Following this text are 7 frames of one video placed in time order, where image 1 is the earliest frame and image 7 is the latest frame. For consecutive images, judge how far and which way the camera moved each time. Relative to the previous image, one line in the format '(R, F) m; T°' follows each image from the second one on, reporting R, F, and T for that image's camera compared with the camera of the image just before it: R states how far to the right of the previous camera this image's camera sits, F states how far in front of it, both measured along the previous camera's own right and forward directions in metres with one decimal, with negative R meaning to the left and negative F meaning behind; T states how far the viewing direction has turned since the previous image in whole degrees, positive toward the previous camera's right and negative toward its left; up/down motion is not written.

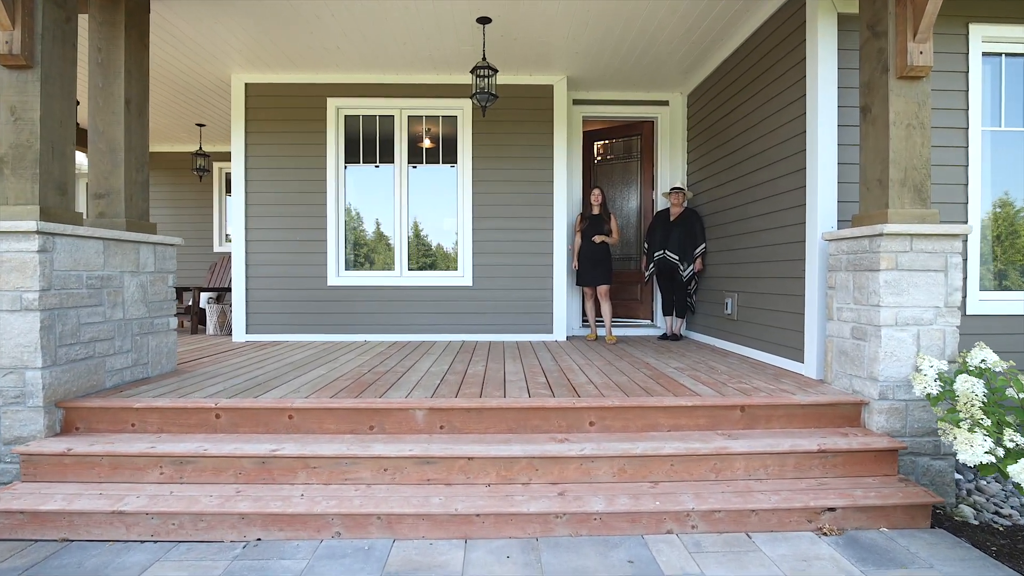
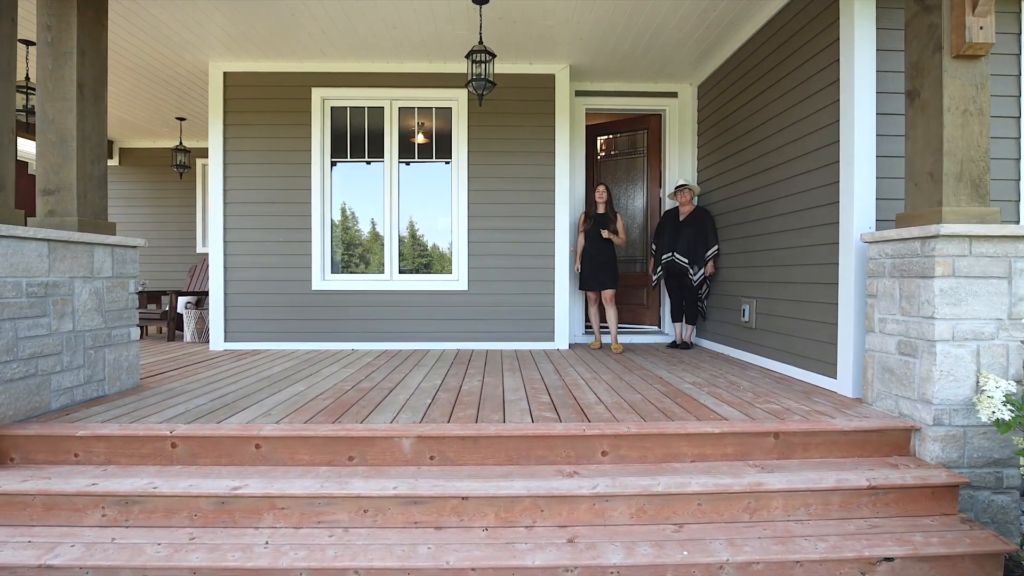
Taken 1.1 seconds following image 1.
(0.0, +0.4) m; 0°
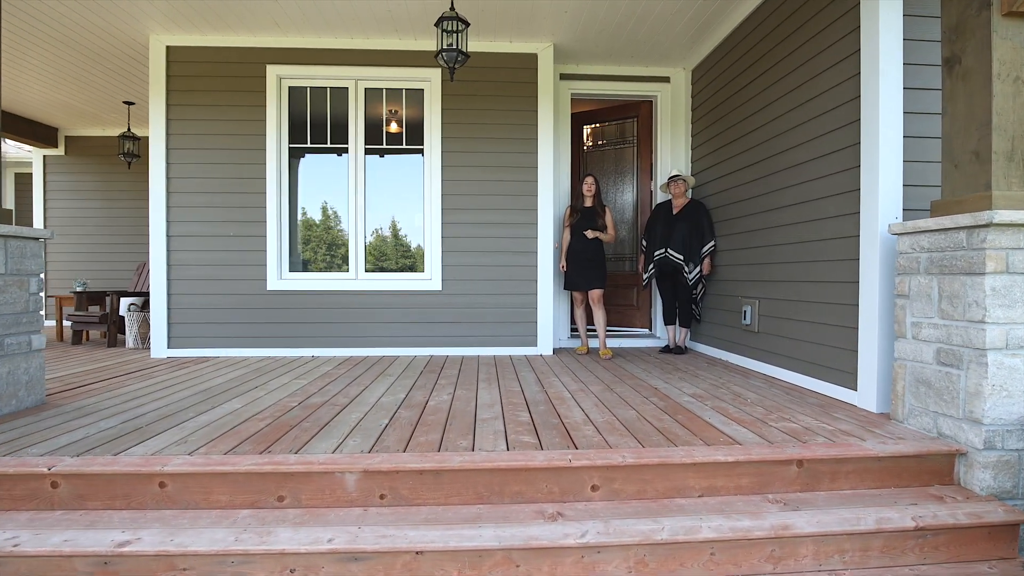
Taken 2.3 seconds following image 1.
(+0.1, +0.5) m; +2°
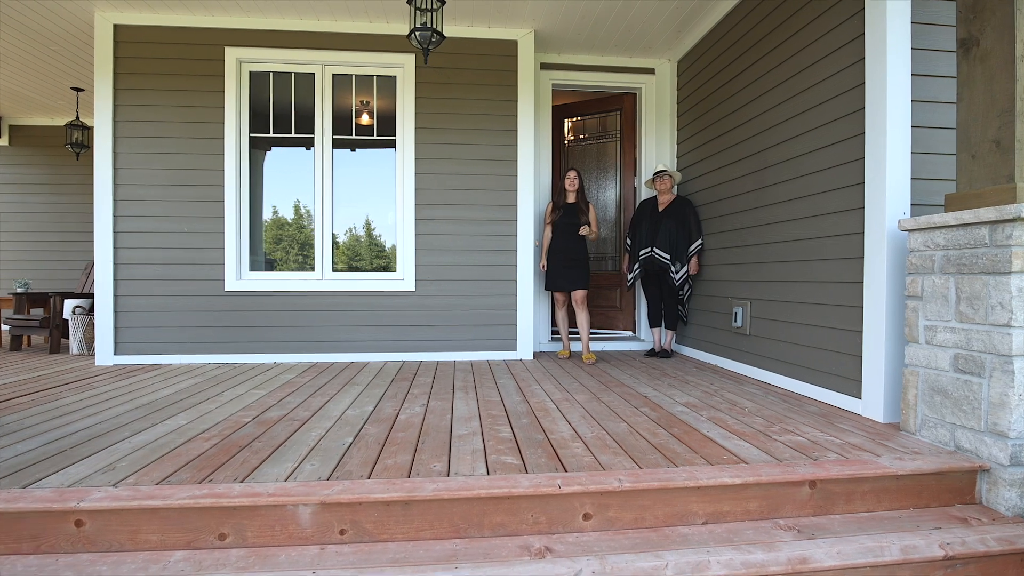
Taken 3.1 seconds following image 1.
(0.0, +0.3) m; +2°
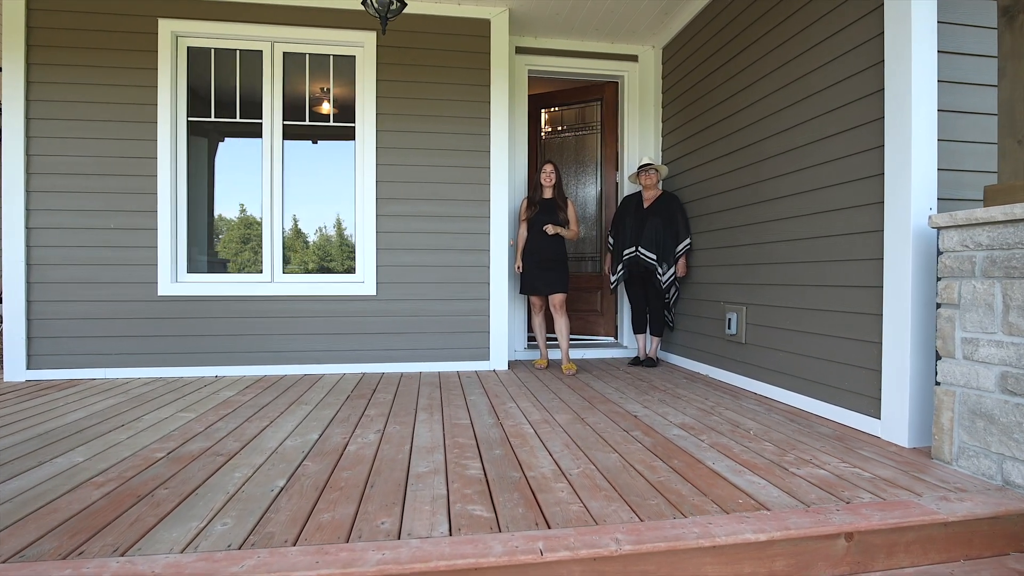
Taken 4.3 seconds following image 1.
(0.0, +0.4) m; +3°
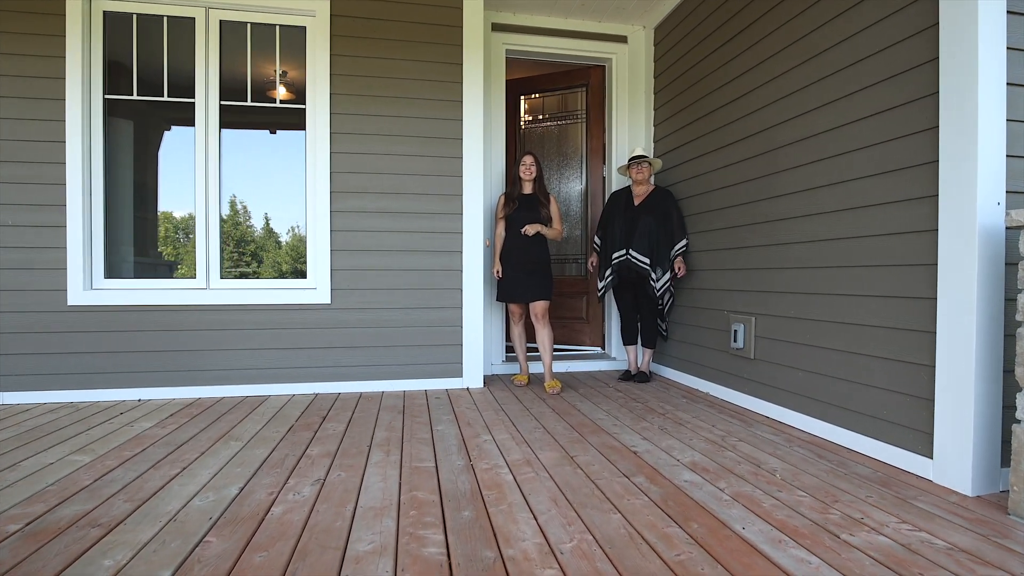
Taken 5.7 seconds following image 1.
(0.0, +0.5) m; +2°
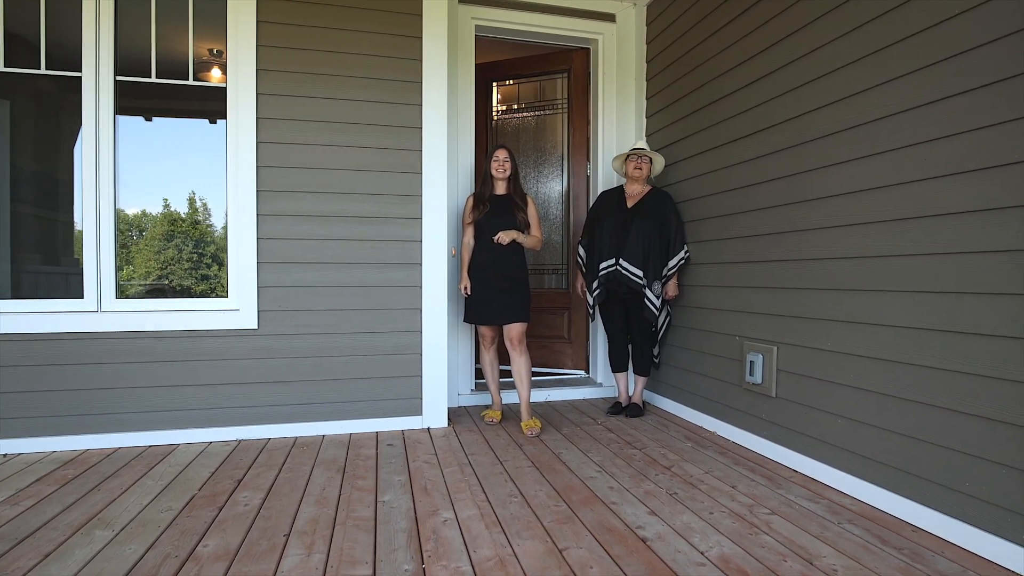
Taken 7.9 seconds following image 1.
(0.0, +0.6) m; +3°
